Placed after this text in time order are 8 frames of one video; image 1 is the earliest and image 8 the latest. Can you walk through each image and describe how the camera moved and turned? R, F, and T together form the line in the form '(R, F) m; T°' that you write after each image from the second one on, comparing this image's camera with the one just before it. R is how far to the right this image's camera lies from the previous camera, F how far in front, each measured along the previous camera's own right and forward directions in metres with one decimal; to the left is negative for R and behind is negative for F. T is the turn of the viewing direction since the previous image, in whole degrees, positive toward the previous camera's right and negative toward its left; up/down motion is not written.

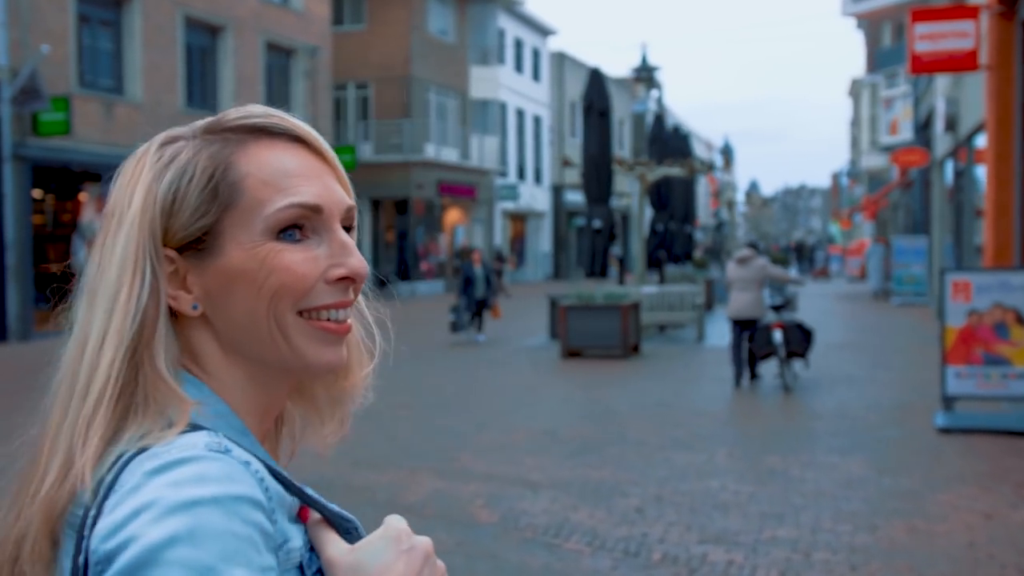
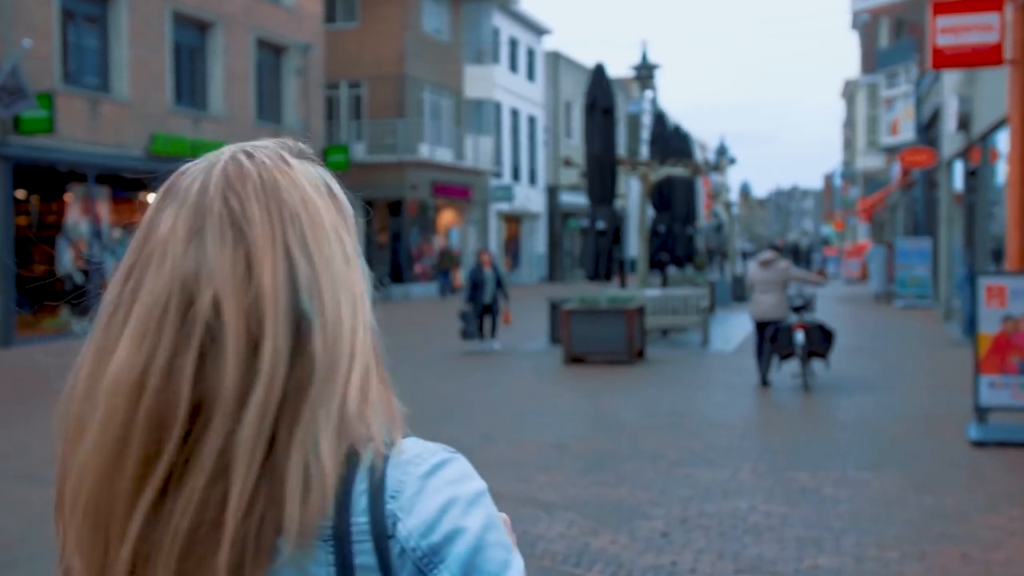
(-0.1, +0.6) m; 0°
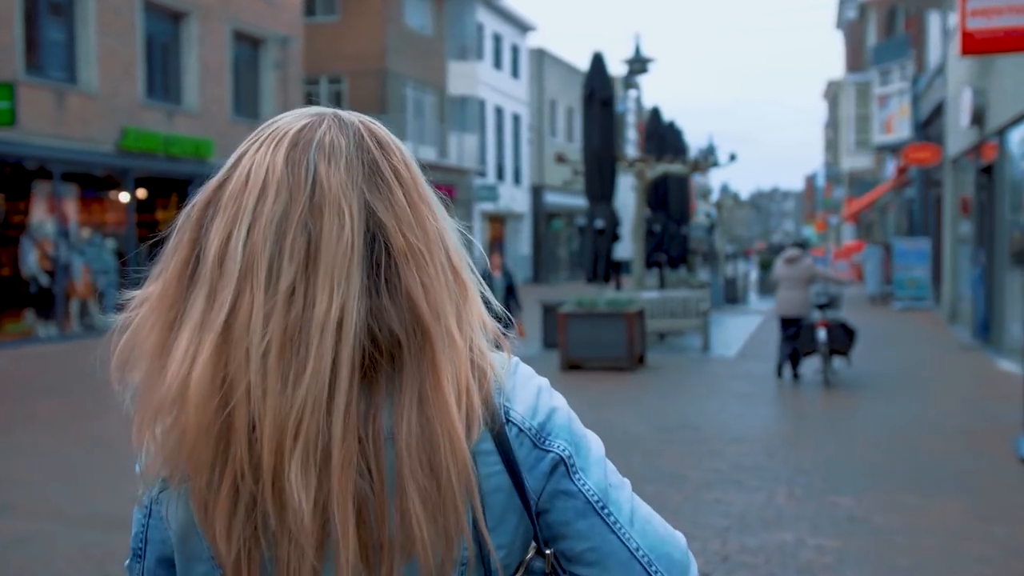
(-0.2, +0.9) m; +1°
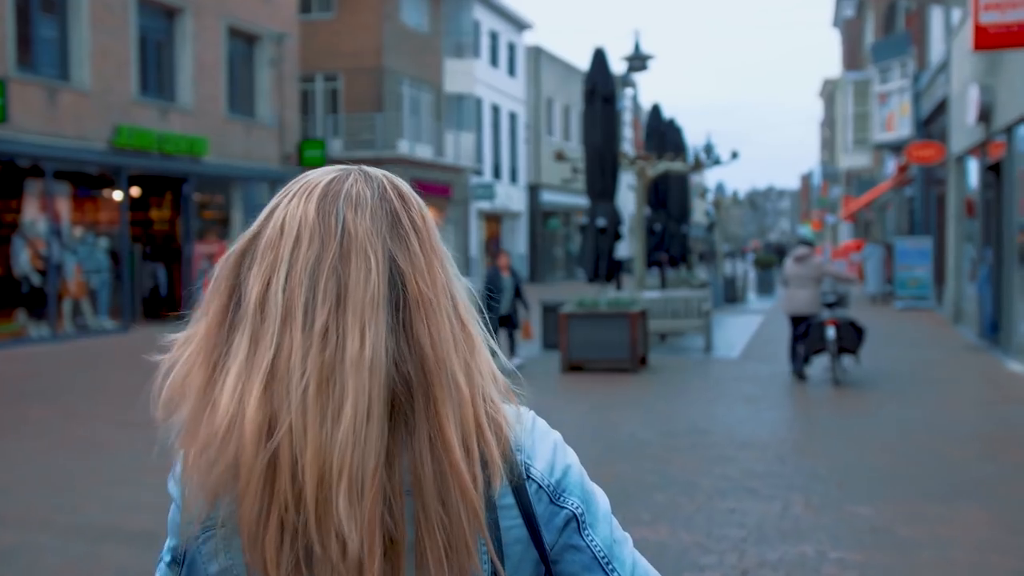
(-0.1, +0.3) m; 0°
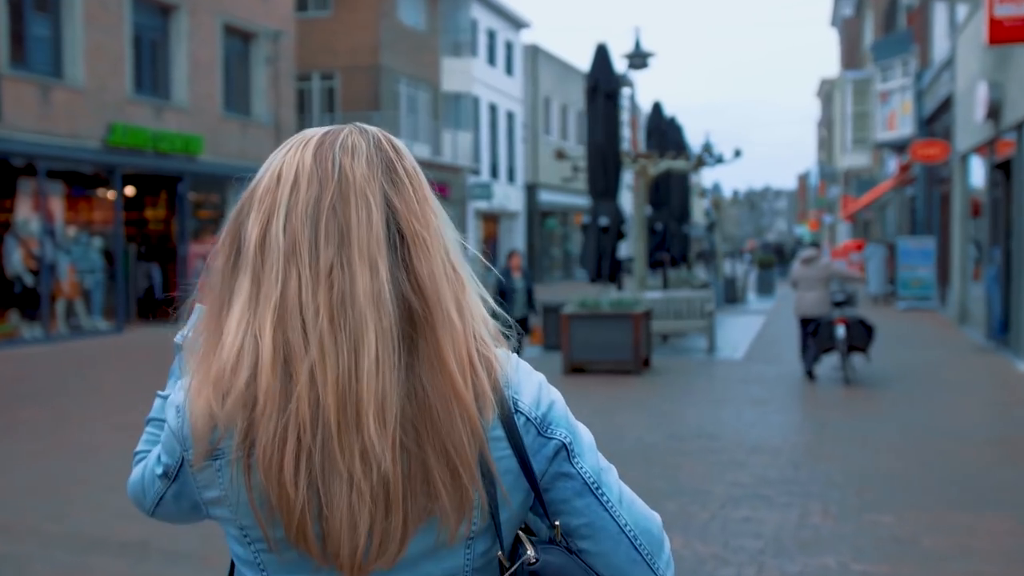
(-0.1, +0.3) m; 0°
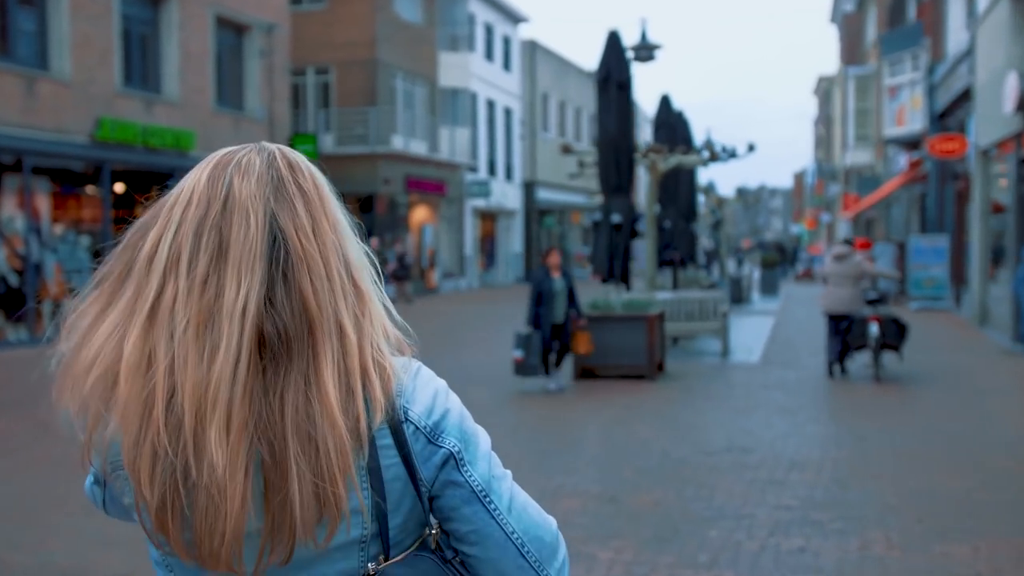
(-0.2, +0.7) m; 0°
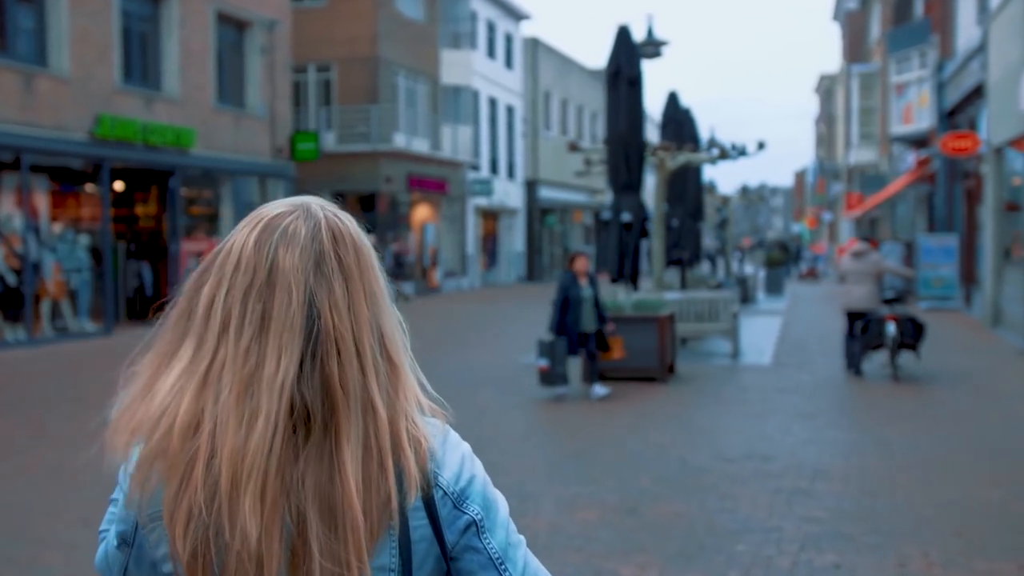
(-0.1, +0.3) m; 0°
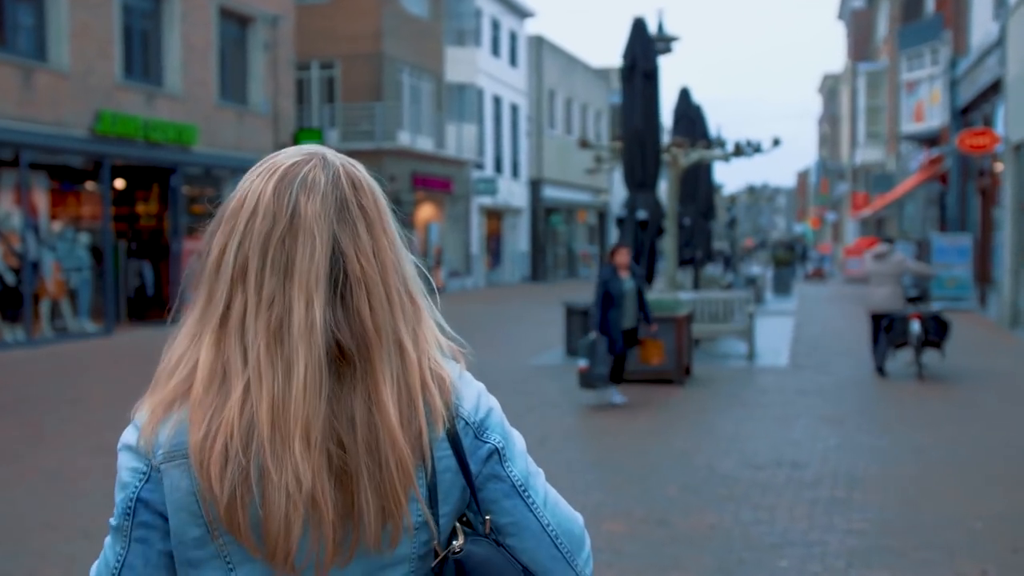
(-0.1, +0.4) m; 0°
